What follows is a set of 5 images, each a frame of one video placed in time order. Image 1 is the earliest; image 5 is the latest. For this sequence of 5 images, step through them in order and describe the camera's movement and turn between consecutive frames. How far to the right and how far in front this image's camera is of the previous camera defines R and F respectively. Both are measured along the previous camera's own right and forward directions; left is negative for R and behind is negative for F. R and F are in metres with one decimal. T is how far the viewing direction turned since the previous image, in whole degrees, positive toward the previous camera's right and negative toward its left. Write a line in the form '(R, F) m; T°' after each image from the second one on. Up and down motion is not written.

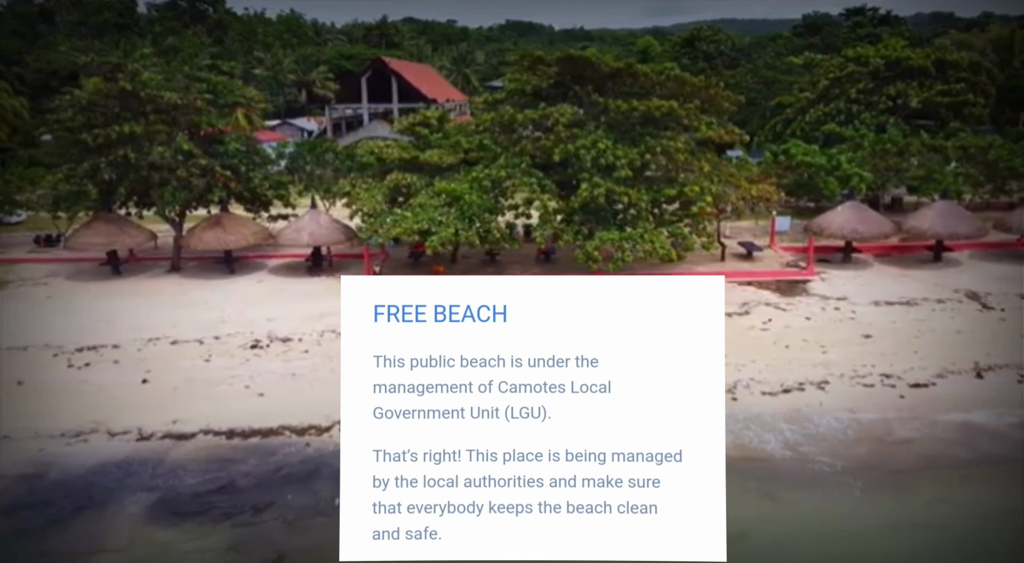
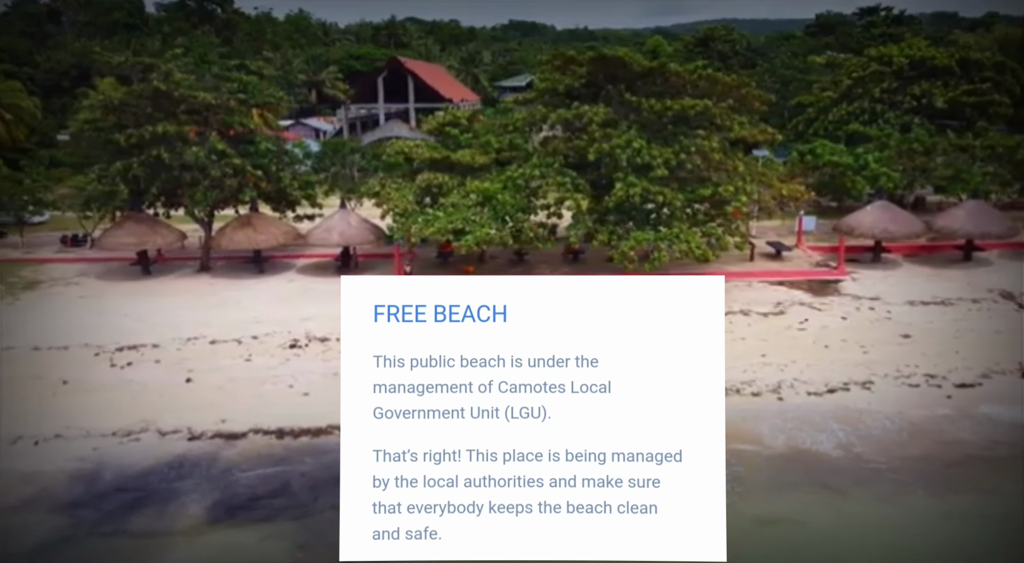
(-0.6, 0.0) m; 0°
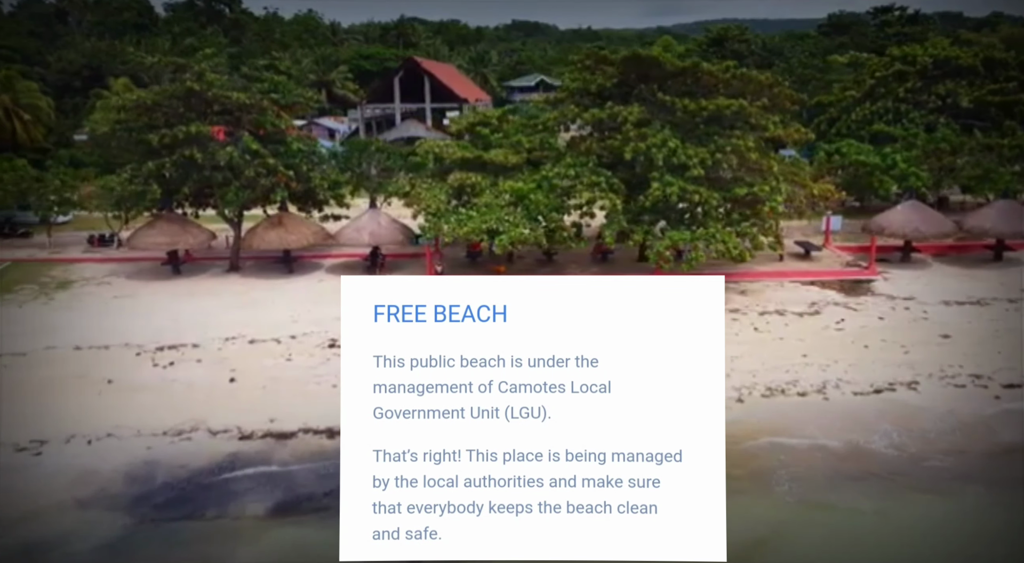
(-0.6, 0.0) m; 0°
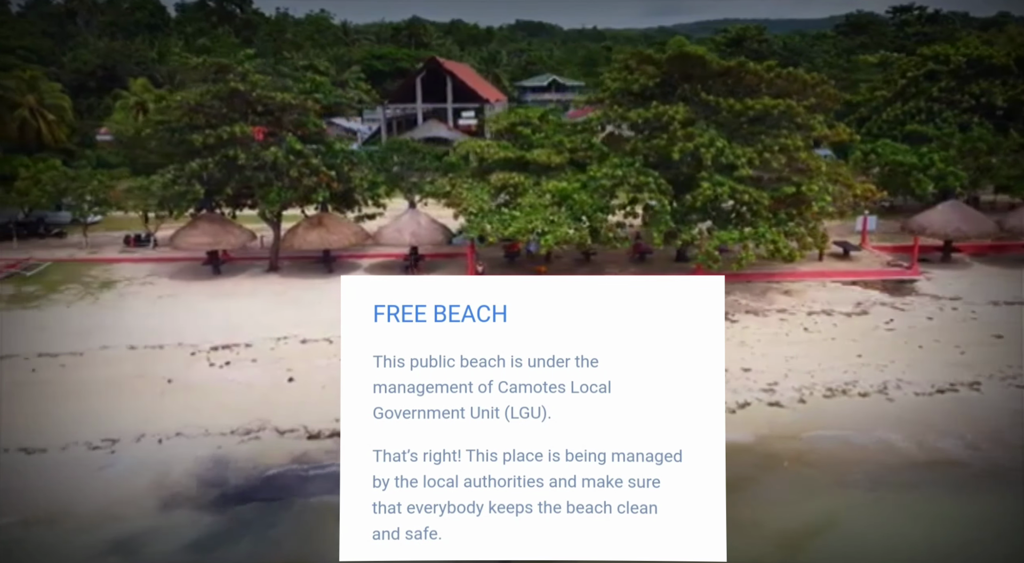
(-0.8, 0.0) m; 0°
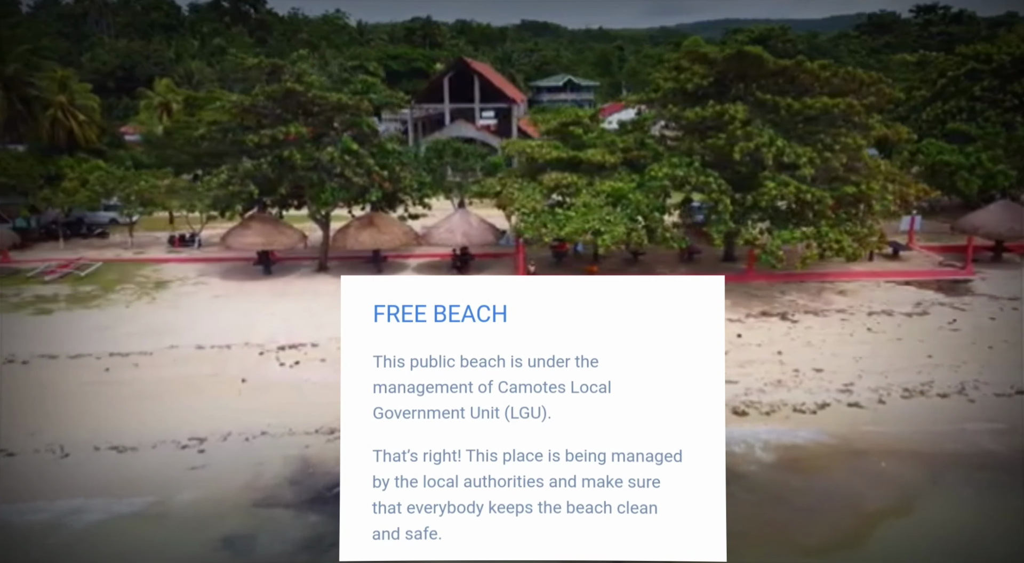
(-0.9, 0.0) m; 0°
